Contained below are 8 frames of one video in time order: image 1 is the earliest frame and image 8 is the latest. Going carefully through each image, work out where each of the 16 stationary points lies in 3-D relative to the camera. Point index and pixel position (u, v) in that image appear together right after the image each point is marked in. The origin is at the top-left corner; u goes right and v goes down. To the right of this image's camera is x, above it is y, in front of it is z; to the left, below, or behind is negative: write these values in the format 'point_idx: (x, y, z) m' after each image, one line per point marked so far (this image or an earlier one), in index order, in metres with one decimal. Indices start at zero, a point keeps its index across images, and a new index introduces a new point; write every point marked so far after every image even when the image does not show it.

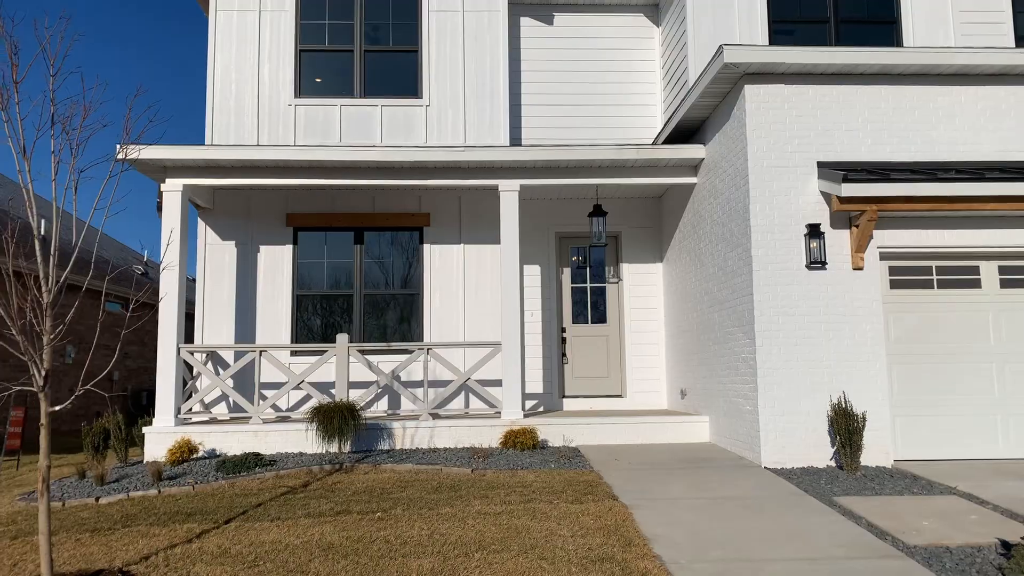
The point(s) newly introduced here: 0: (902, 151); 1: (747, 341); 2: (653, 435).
0: (+3.8, +1.3, +7.4) m
1: (+2.3, -0.5, +7.3) m
2: (+1.6, -1.7, +8.8) m
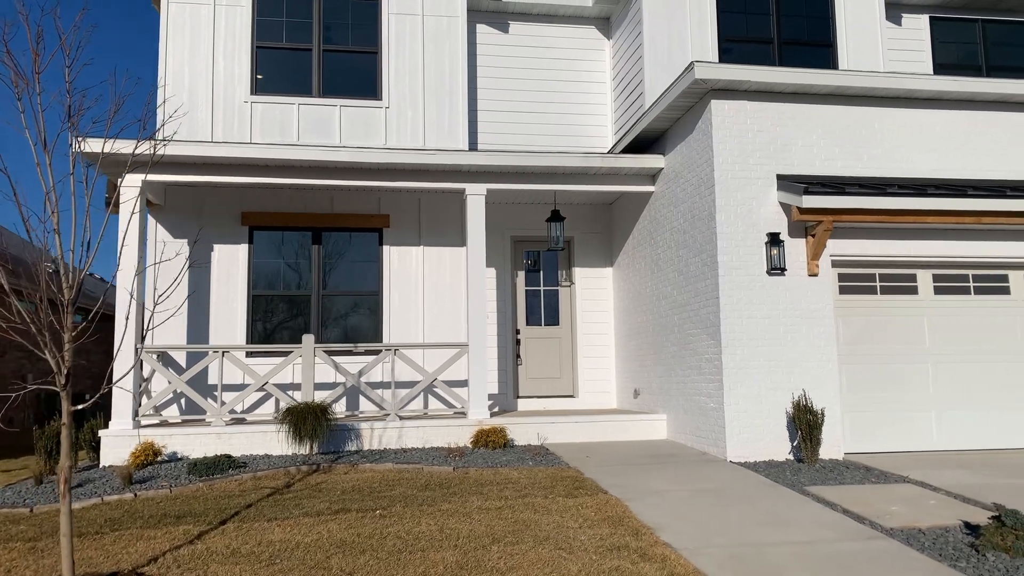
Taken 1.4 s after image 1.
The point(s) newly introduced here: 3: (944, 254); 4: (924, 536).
0: (+3.6, +1.3, +8.0) m
1: (+2.1, -0.6, +7.8) m
2: (+1.2, -1.7, +9.1) m
3: (+4.6, +0.4, +8.1) m
4: (+2.6, -1.5, +4.7) m
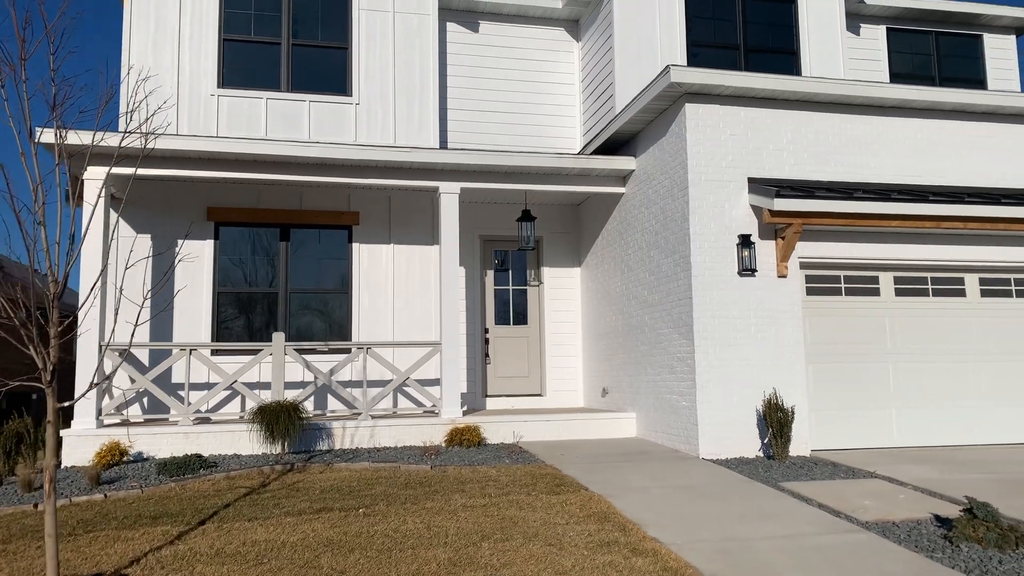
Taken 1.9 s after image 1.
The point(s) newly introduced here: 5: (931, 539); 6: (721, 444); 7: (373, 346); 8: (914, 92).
0: (+3.3, +1.3, +8.3) m
1: (+1.8, -0.6, +7.9) m
2: (+0.9, -1.7, +9.2) m
3: (+4.4, +0.3, +8.4) m
4: (+2.5, -1.5, +4.8) m
5: (+2.6, -1.5, +4.6) m
6: (+2.1, -1.6, +7.6) m
7: (-1.7, -0.7, +9.2) m
8: (+4.4, +2.2, +8.3) m
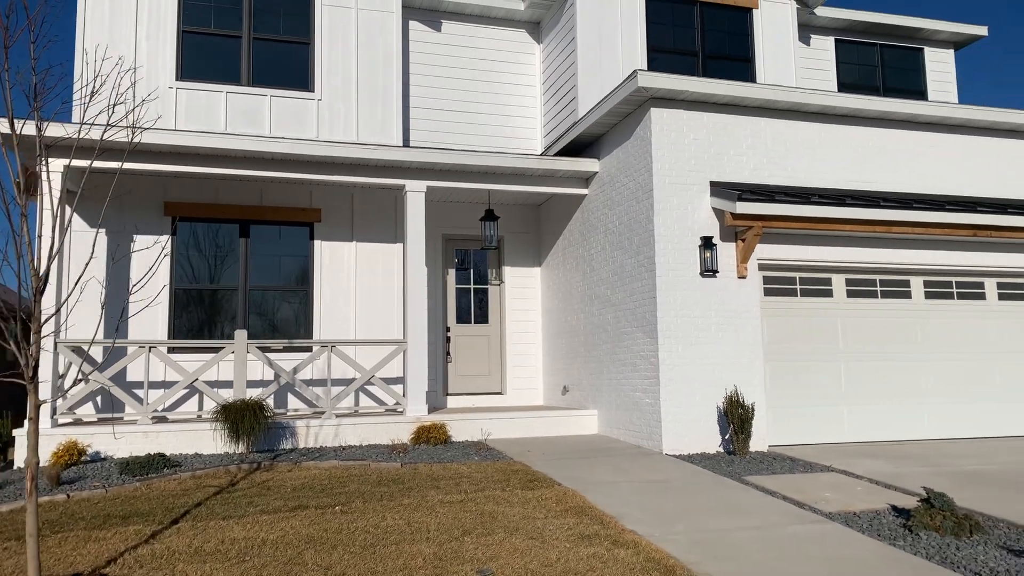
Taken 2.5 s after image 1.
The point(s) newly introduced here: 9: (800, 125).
0: (+3.0, +1.3, +8.5) m
1: (+1.5, -0.6, +8.1) m
2: (+0.4, -1.7, +9.3) m
3: (+4.0, +0.3, +8.8) m
4: (+2.3, -1.6, +5.1) m
5: (+2.5, -1.5, +4.9) m
6: (+1.8, -1.6, +7.8) m
7: (-2.1, -0.7, +9.2) m
8: (+4.0, +2.1, +8.6) m
9: (+3.3, +1.9, +8.7) m
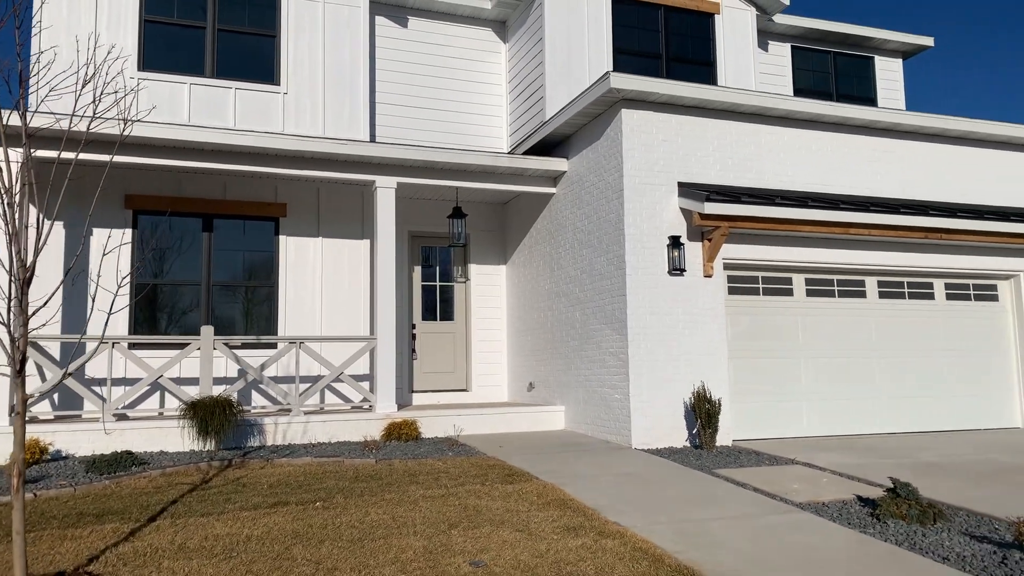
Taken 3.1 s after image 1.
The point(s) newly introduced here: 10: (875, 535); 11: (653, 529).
0: (+2.6, +1.3, +8.8) m
1: (+1.2, -0.5, +8.2) m
2: (+0.1, -1.7, +9.4) m
3: (+3.6, +0.3, +9.1) m
4: (+2.2, -1.5, +5.3) m
5: (+2.3, -1.5, +5.1) m
6: (+1.5, -1.6, +8.0) m
7: (-2.5, -0.6, +9.1) m
8: (+3.7, +2.1, +9.0) m
9: (+3.0, +1.9, +9.0) m
10: (+2.2, -1.5, +4.7) m
11: (+0.9, -1.5, +4.7) m
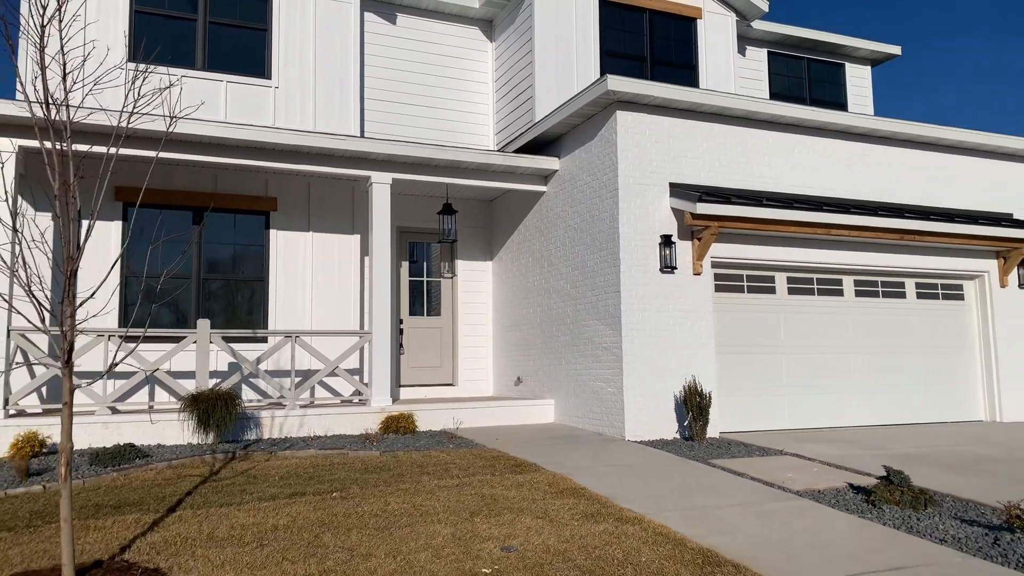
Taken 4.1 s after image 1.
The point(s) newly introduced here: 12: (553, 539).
0: (+2.6, +1.3, +9.1) m
1: (+1.1, -0.5, +8.5) m
2: (-0.1, -1.6, +9.6) m
3: (+3.5, +0.3, +9.4) m
4: (+2.3, -1.5, +5.6) m
5: (+2.4, -1.5, +5.4) m
6: (+1.4, -1.5, +8.2) m
7: (-2.6, -0.6, +9.1) m
8: (+3.7, +2.2, +9.3) m
9: (+2.9, +1.9, +9.3) m
10: (+2.4, -1.5, +5.0) m
11: (+1.0, -1.5, +4.9) m
12: (+0.2, -1.4, +4.3) m
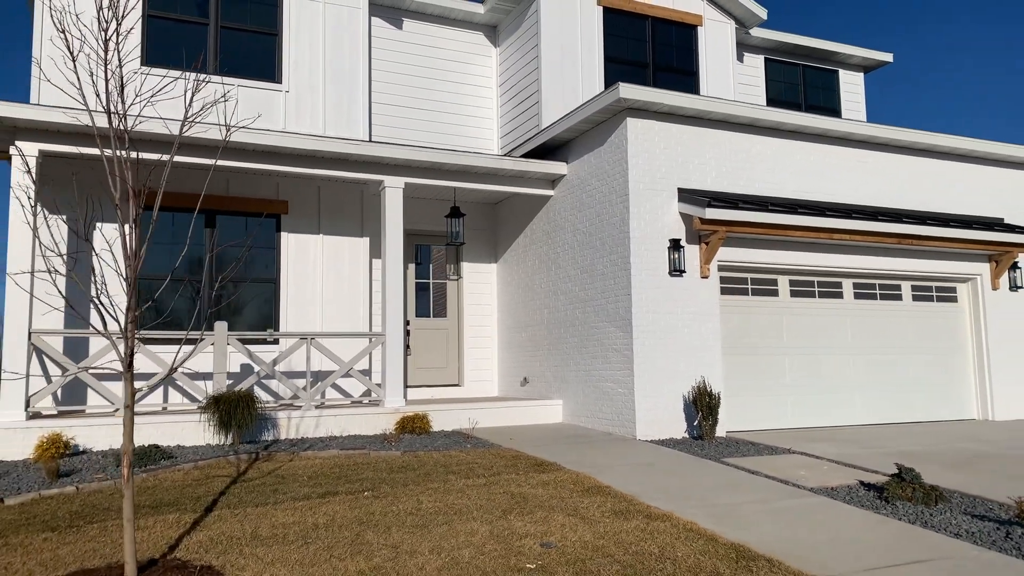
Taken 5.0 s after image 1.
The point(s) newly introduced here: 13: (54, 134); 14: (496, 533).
0: (+2.7, +1.3, +9.3) m
1: (+1.3, -0.5, +8.7) m
2: (+0.1, -1.7, +9.7) m
3: (+3.7, +0.3, +9.7) m
4: (+2.5, -1.6, +5.8) m
5: (+2.6, -1.6, +5.6) m
6: (+1.6, -1.6, +8.4) m
7: (-2.4, -0.6, +9.3) m
8: (+3.8, +2.1, +9.5) m
9: (+3.0, +1.9, +9.5) m
10: (+2.6, -1.6, +5.2) m
11: (+1.2, -1.5, +5.1) m
12: (+0.4, -1.5, +4.5) m
13: (-4.7, +1.6, +7.8) m
14: (-0.1, -1.5, +4.6) m
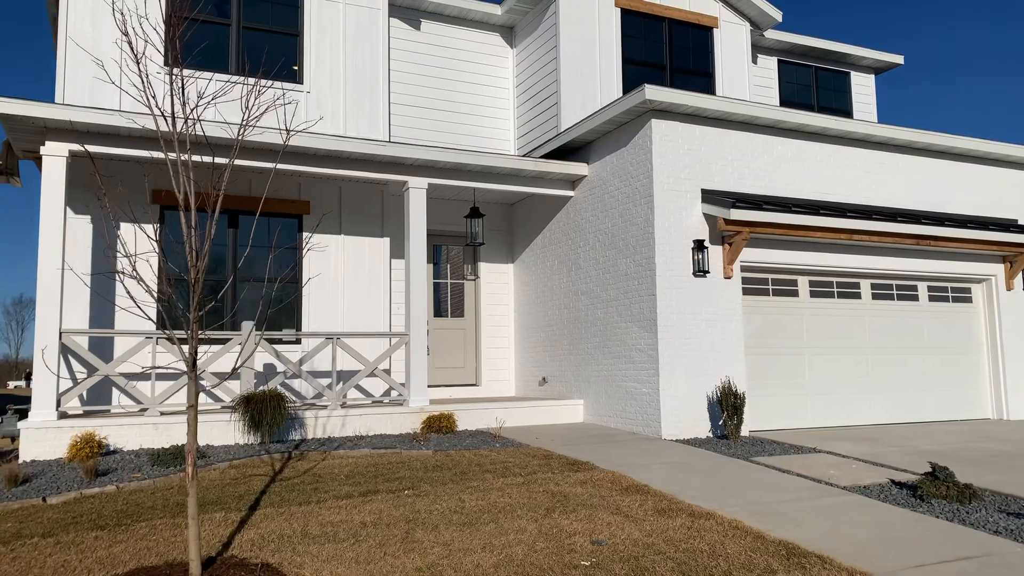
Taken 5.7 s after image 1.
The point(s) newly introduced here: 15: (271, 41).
0: (+3.0, +1.3, +9.4) m
1: (+1.5, -0.5, +8.7) m
2: (+0.4, -1.7, +9.8) m
3: (+4.0, +0.3, +9.7) m
4: (+2.8, -1.6, +5.9) m
5: (+2.9, -1.6, +5.7) m
6: (+1.9, -1.6, +8.5) m
7: (-2.1, -0.6, +9.3) m
8: (+4.1, +2.1, +9.6) m
9: (+3.3, +1.9, +9.5) m
10: (+2.9, -1.6, +5.2) m
11: (+1.5, -1.5, +5.2) m
12: (+0.7, -1.5, +4.5) m
13: (-4.5, +1.6, +7.9) m
14: (+0.2, -1.5, +4.7) m
15: (-3.4, +3.5, +10.6) m
